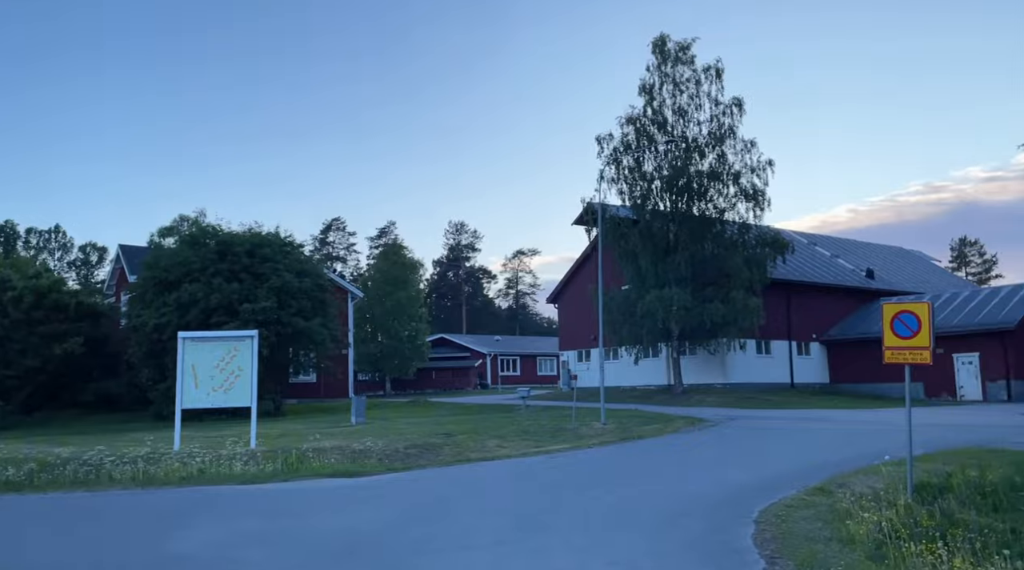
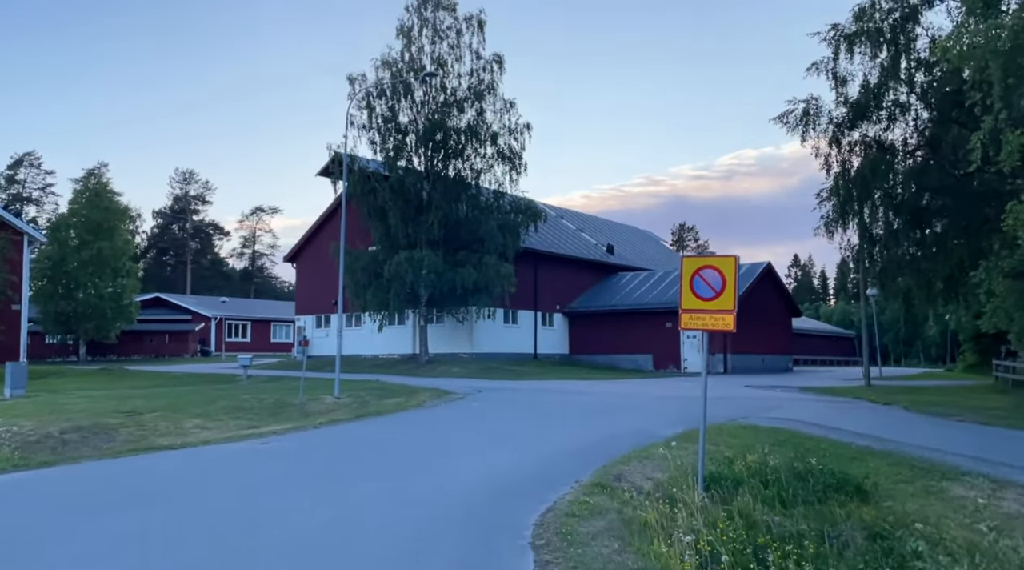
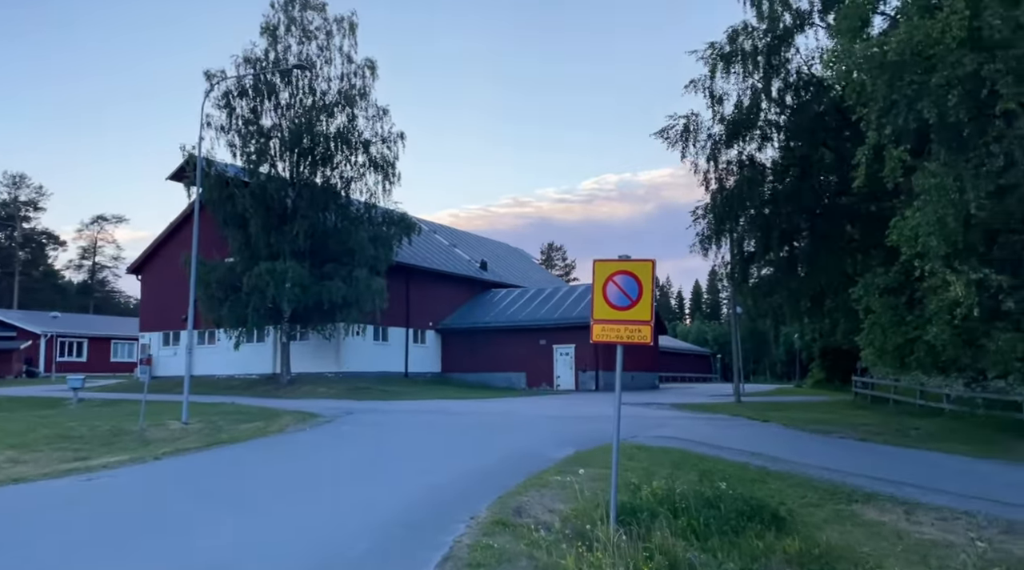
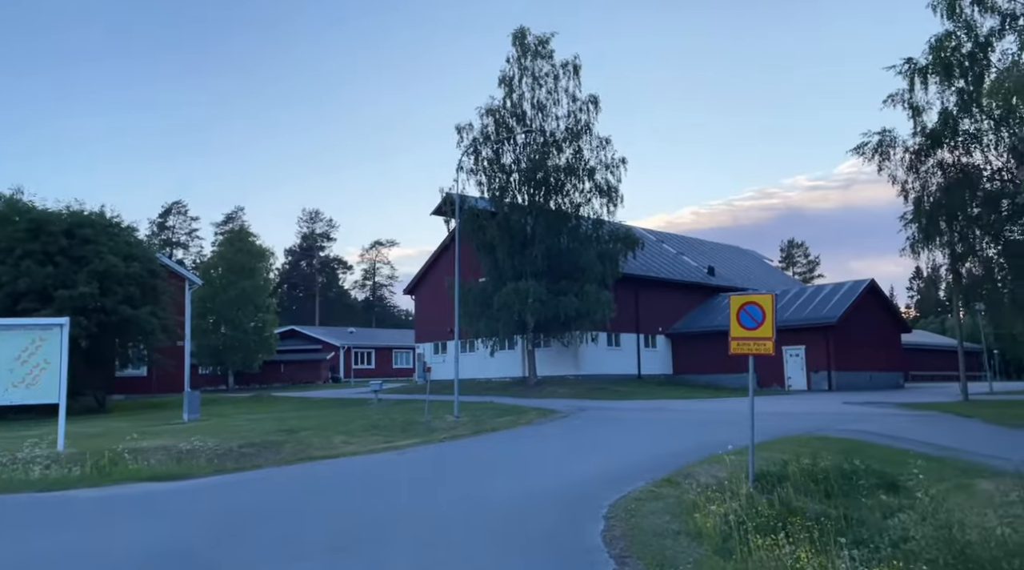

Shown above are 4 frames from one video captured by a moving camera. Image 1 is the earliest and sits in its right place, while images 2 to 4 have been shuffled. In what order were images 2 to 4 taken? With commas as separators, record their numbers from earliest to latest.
4, 2, 3
